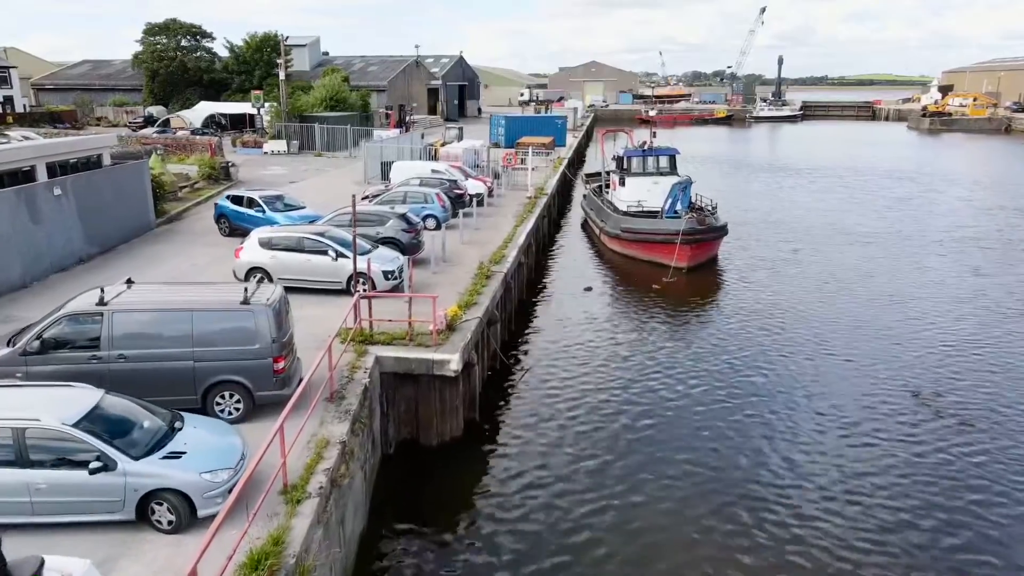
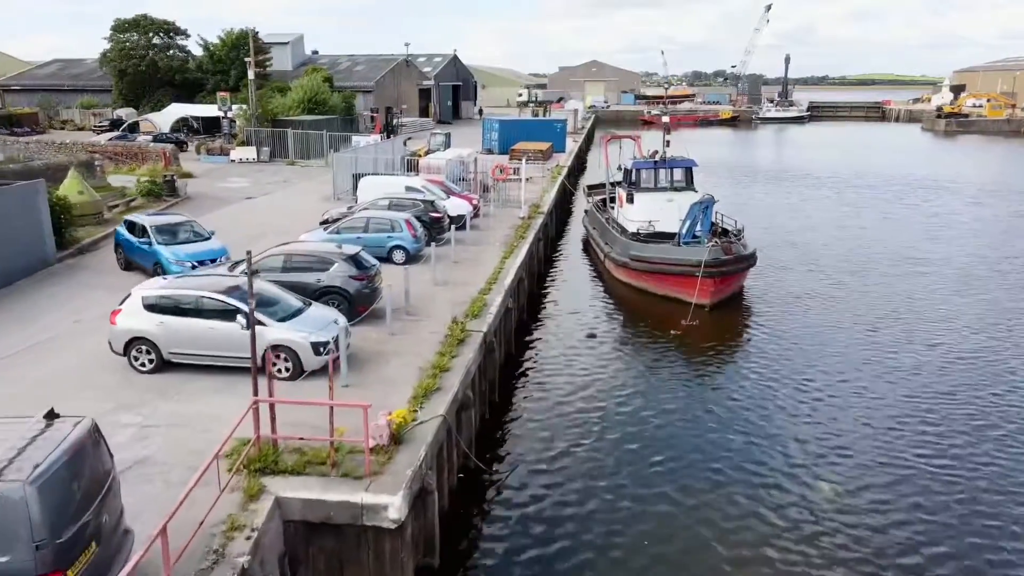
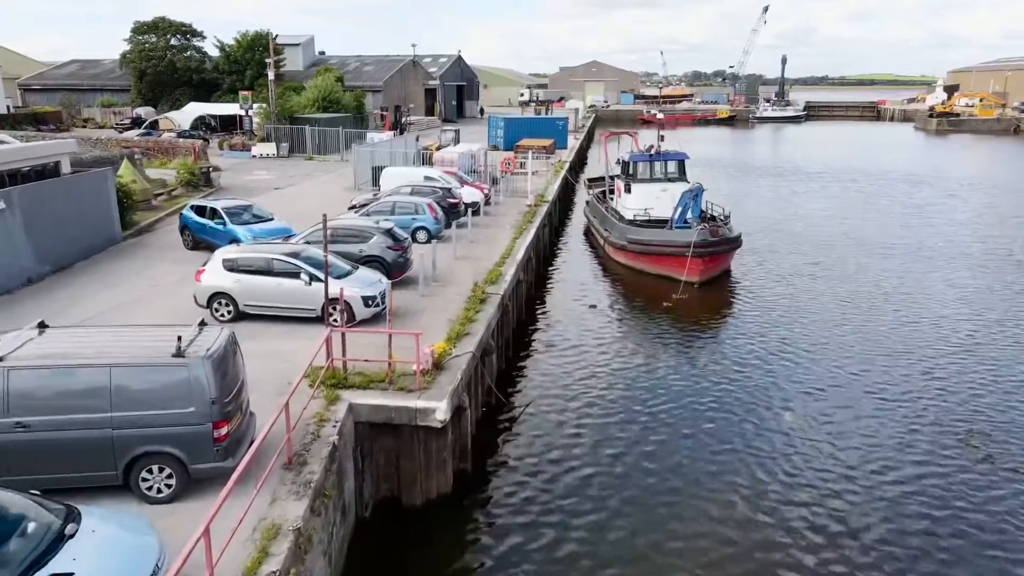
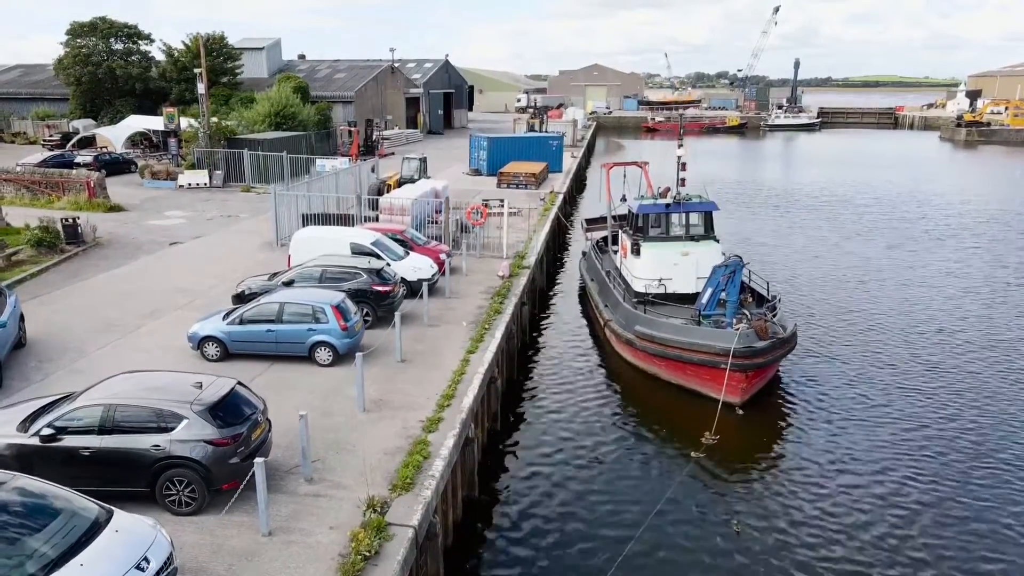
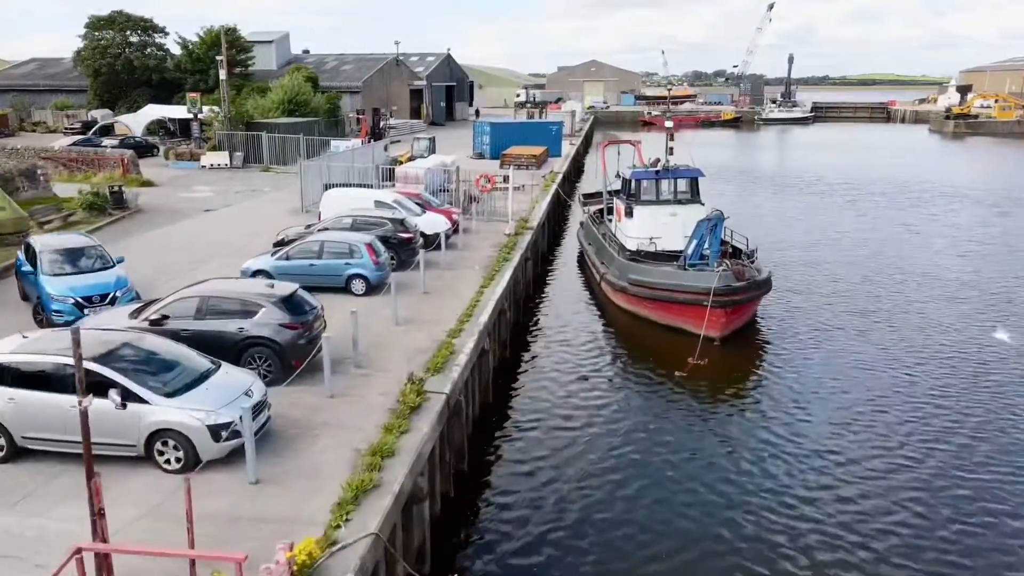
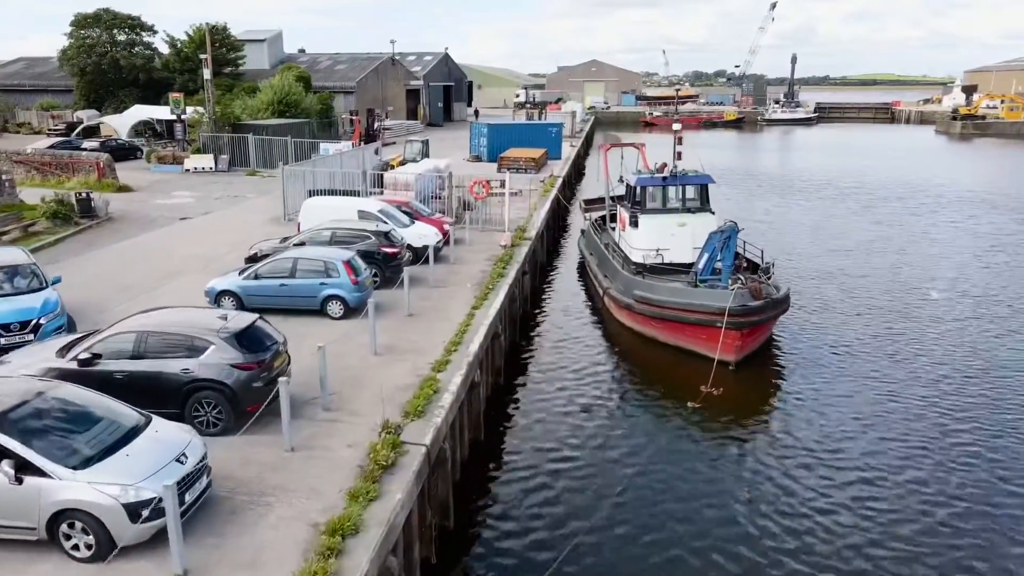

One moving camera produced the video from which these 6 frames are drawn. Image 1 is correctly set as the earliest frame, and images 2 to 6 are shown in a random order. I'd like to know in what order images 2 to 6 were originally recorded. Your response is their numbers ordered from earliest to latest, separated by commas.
3, 2, 5, 6, 4
